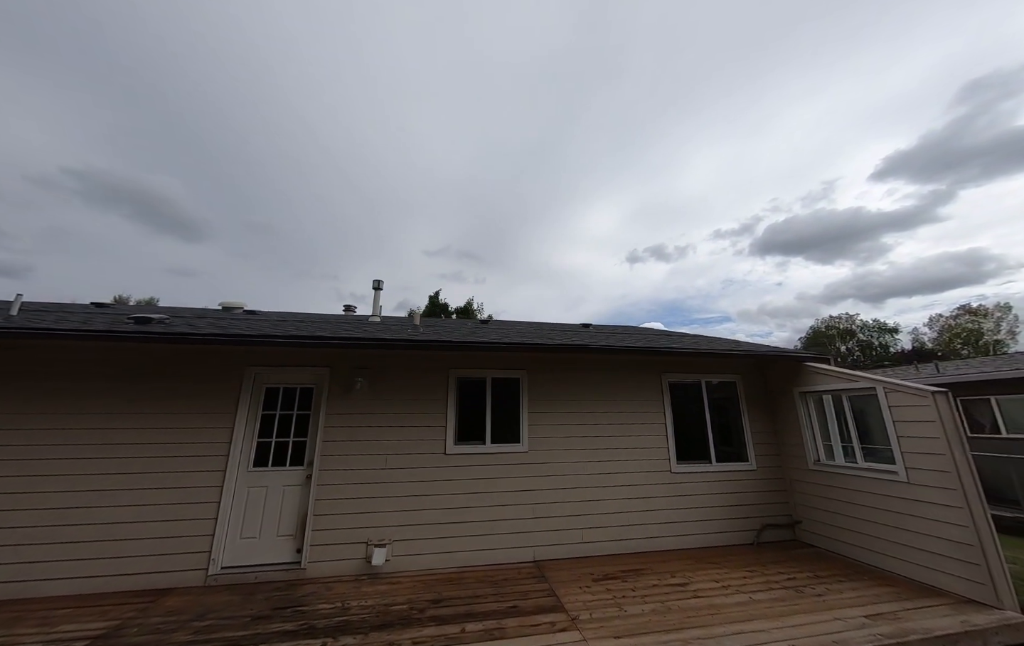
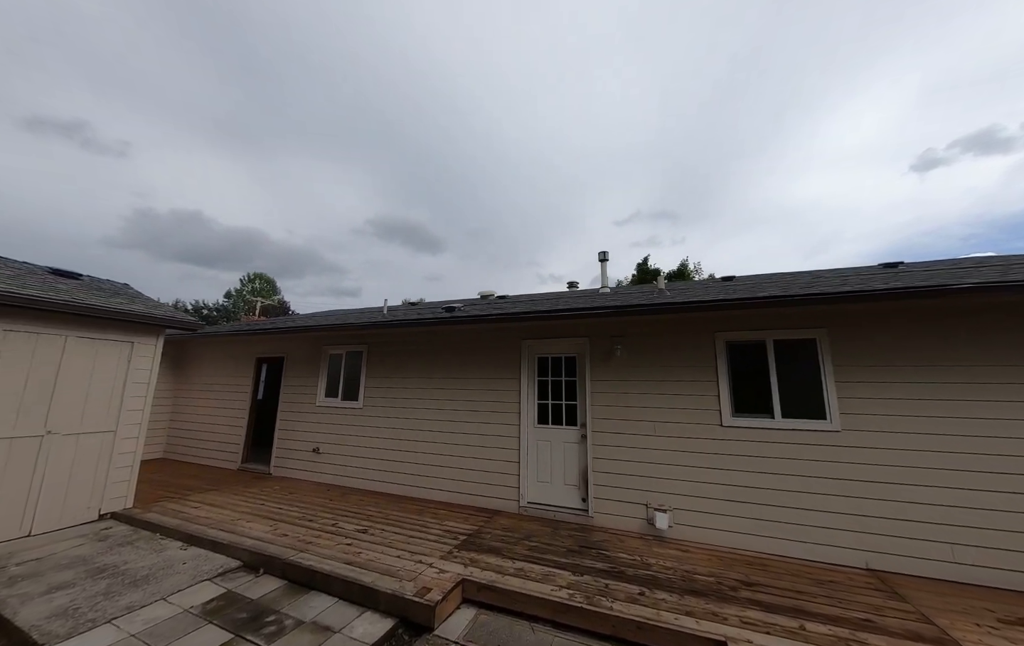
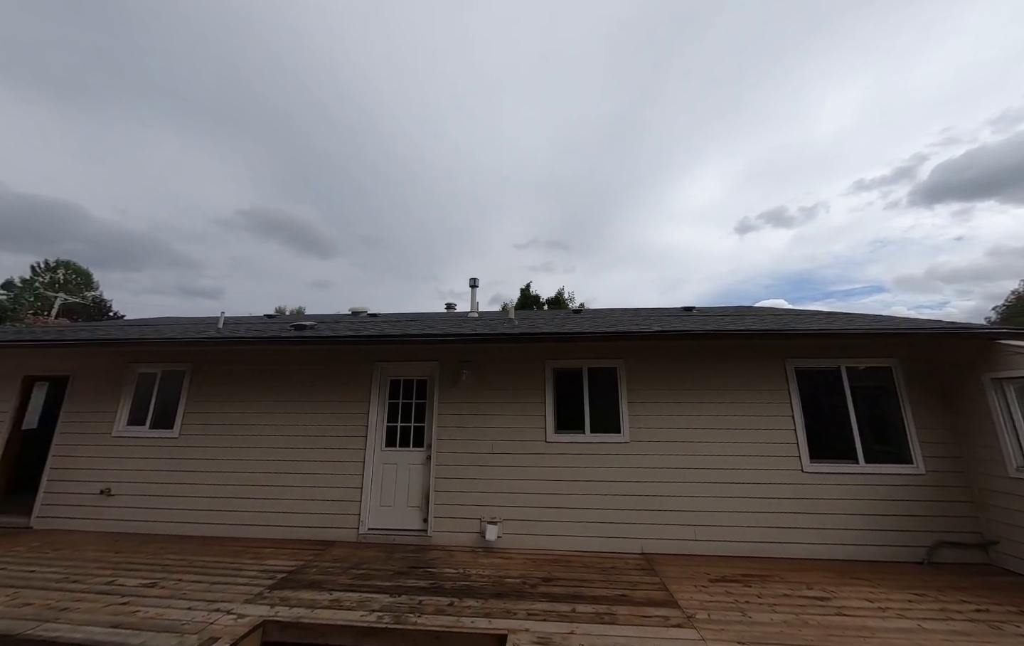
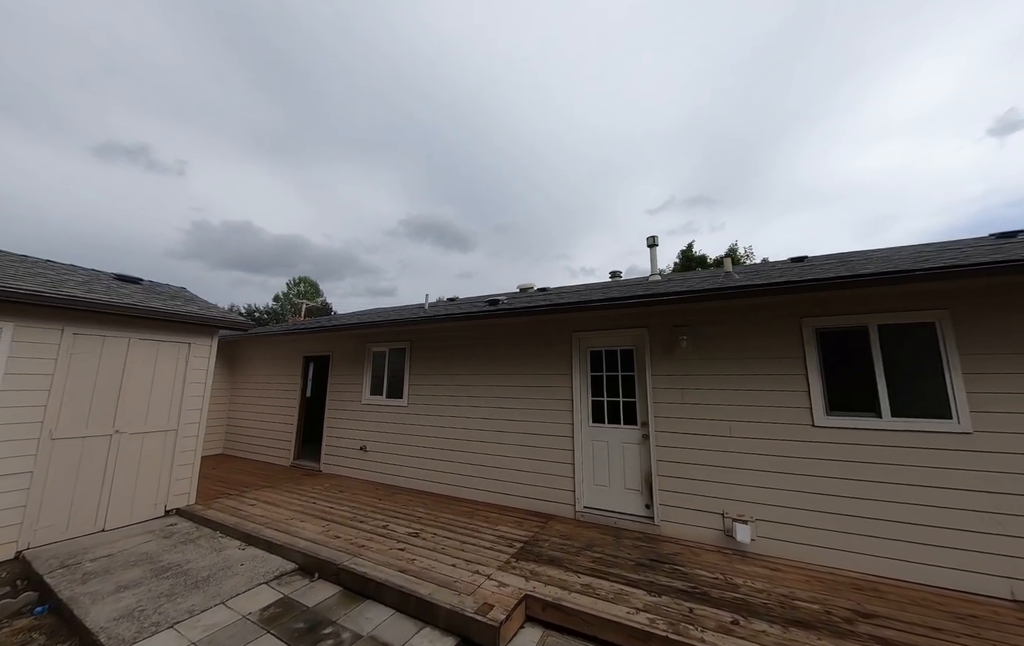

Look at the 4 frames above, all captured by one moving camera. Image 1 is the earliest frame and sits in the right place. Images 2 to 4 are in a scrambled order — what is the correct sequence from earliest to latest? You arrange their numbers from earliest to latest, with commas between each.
3, 2, 4
